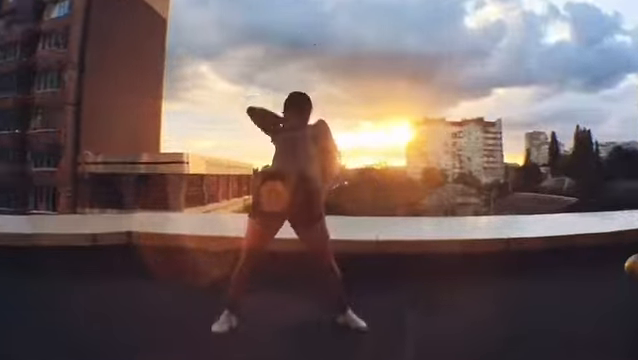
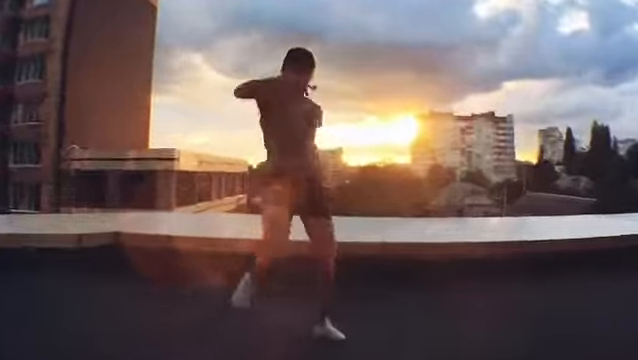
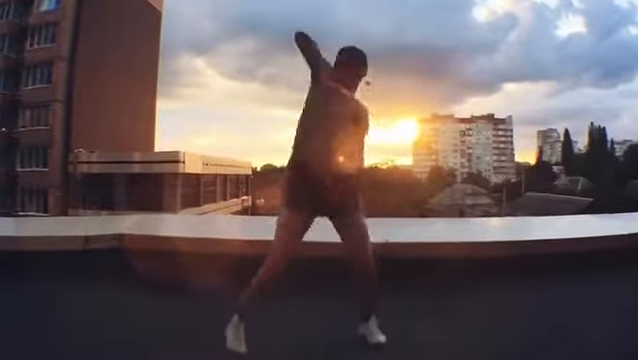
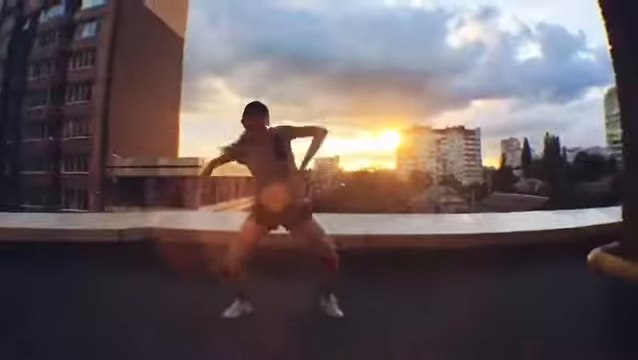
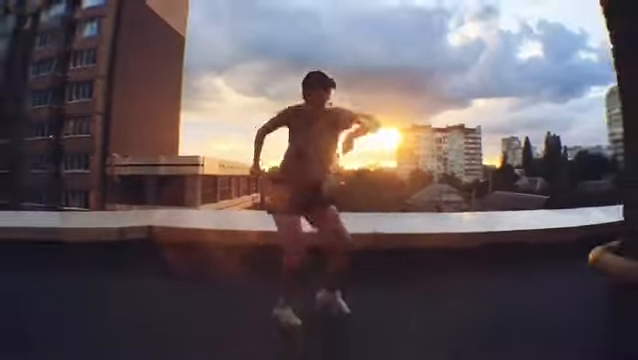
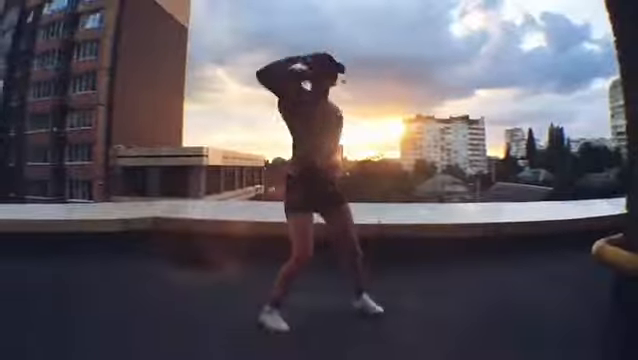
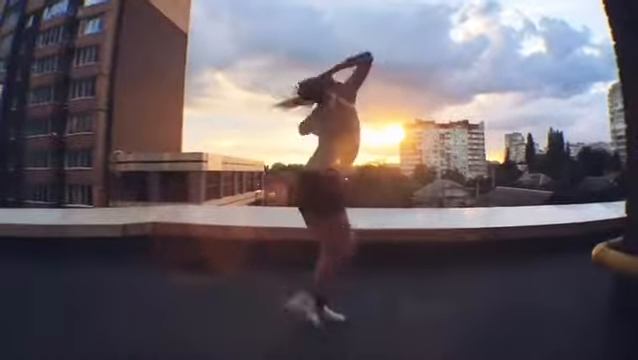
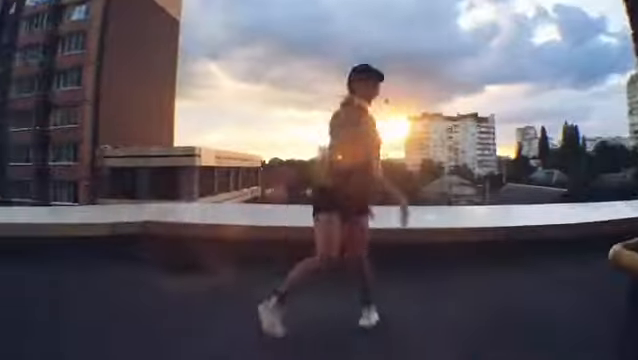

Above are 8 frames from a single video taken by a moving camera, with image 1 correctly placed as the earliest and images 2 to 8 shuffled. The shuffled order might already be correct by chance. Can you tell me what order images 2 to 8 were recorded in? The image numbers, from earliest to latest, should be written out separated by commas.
4, 2, 5, 3, 7, 8, 6
